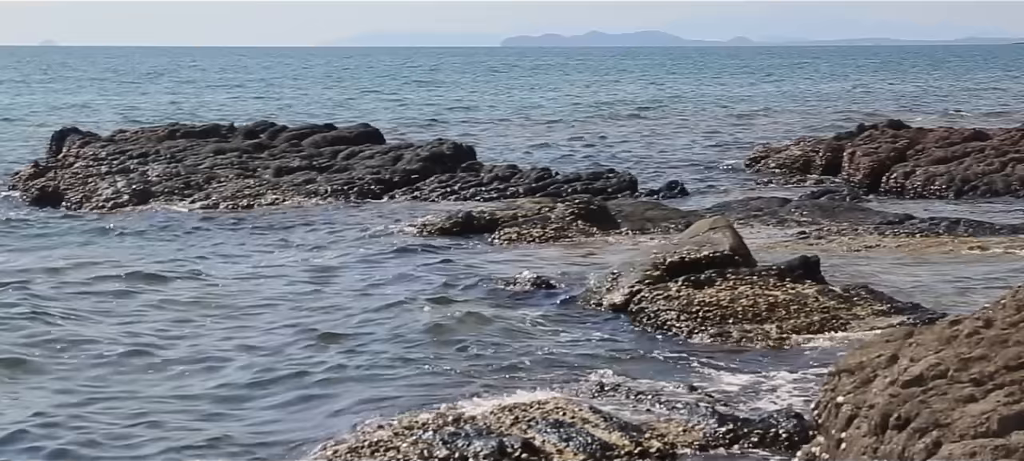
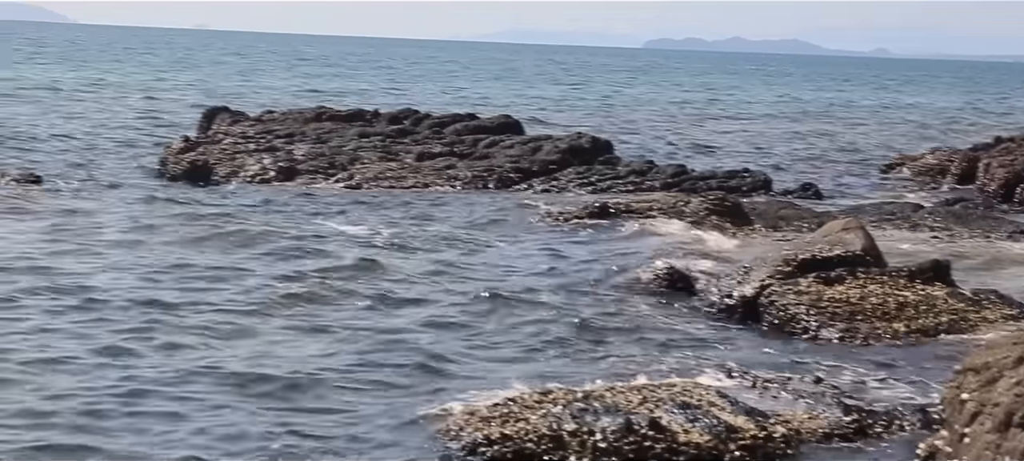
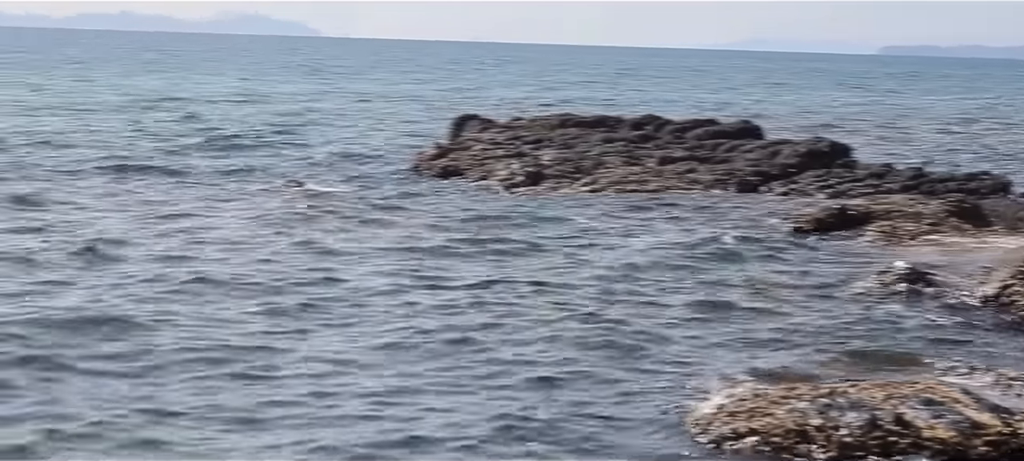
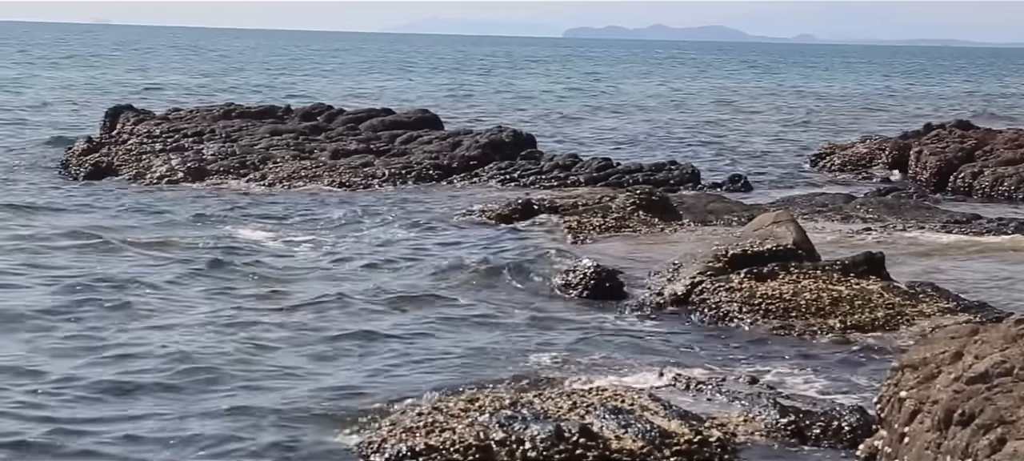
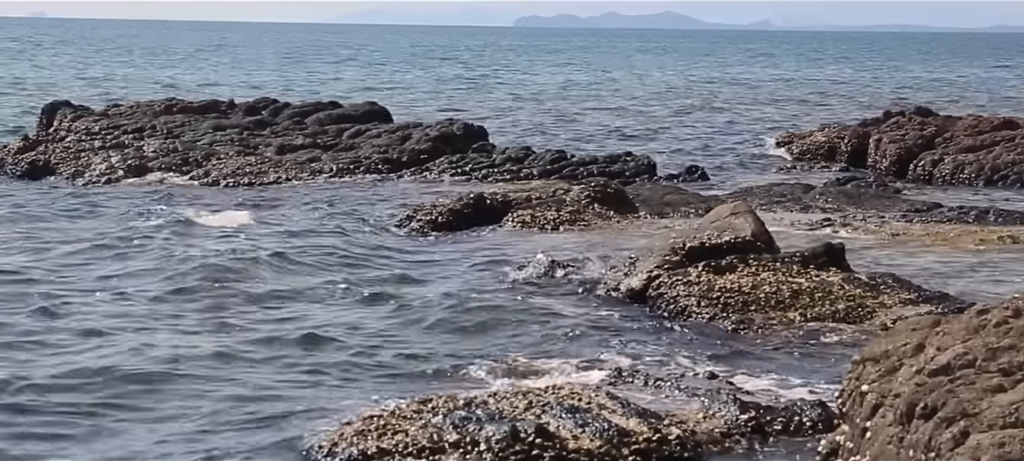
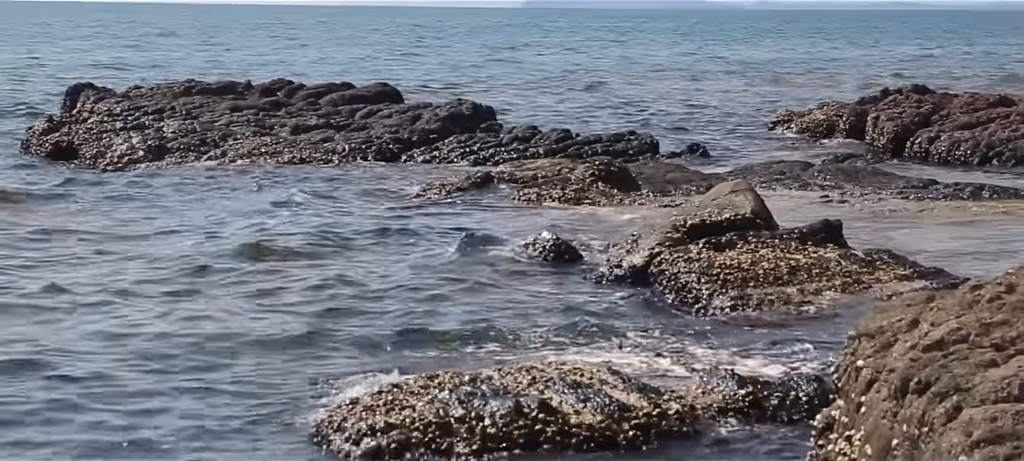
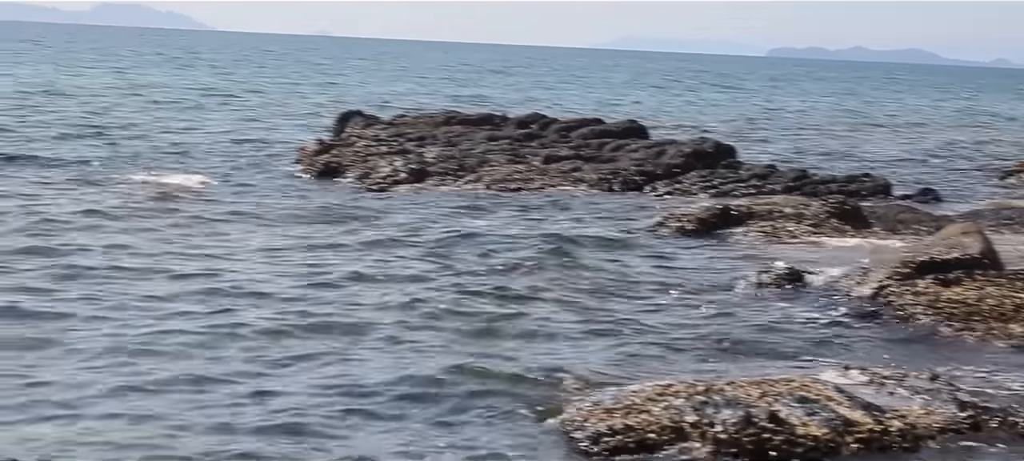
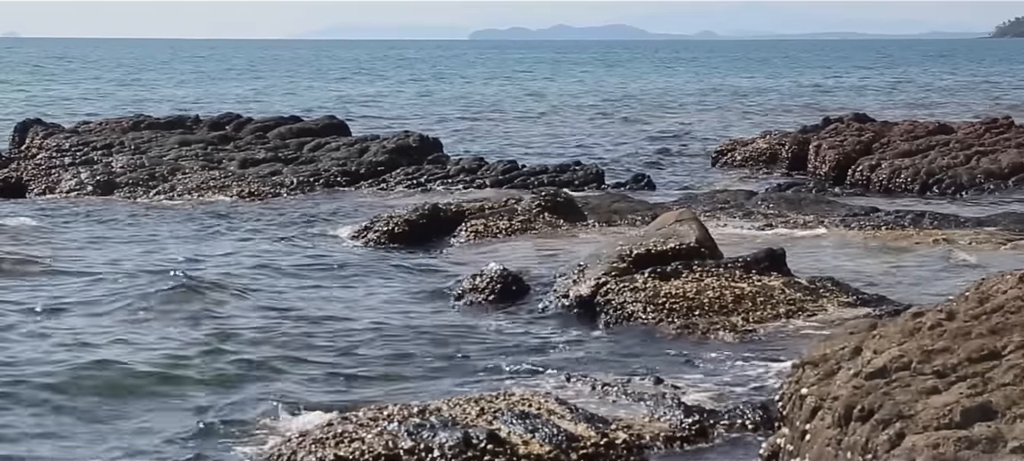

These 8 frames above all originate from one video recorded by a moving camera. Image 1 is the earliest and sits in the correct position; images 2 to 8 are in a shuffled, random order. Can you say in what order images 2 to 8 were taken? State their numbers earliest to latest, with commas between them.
8, 6, 5, 4, 2, 7, 3
